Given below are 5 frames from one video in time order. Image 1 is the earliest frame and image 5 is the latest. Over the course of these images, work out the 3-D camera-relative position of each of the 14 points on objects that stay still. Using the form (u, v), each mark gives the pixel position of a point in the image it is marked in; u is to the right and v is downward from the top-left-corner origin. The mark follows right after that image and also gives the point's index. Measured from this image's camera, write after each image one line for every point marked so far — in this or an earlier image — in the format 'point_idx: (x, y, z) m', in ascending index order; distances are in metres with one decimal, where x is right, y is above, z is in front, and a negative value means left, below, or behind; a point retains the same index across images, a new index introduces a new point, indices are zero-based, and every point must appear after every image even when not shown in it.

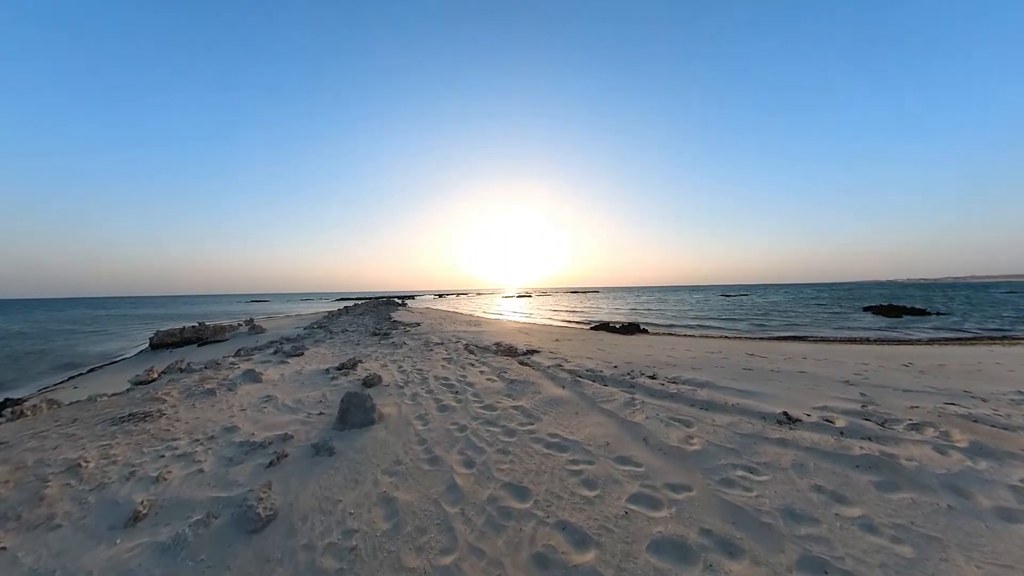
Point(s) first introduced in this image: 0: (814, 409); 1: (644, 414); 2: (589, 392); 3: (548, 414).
0: (+4.6, -1.8, +5.9) m
1: (+1.7, -1.6, +5.0) m
2: (+1.1, -1.6, +5.7) m
3: (+0.4, -1.6, +4.7) m
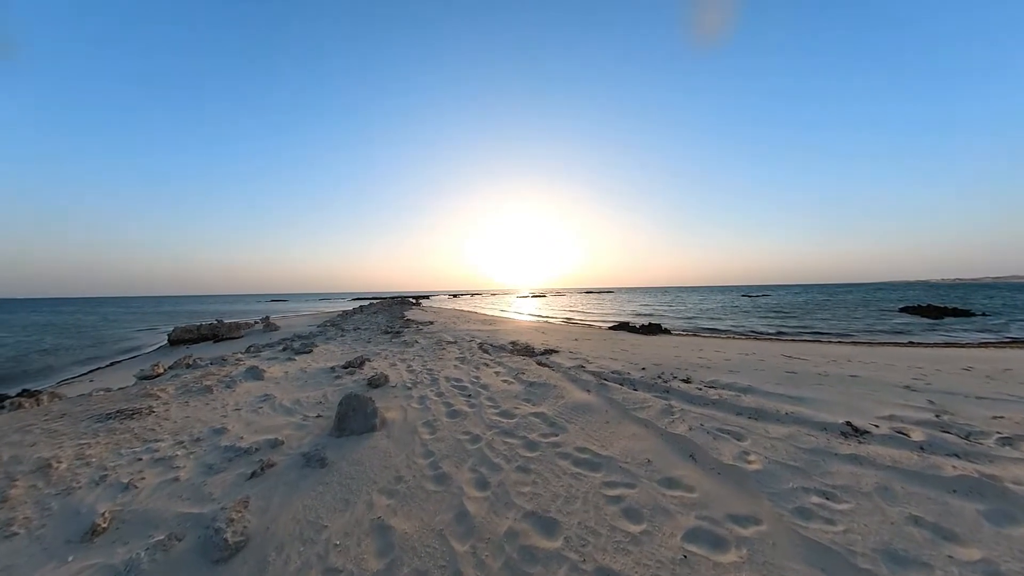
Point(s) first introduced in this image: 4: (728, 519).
0: (+4.9, -1.7, +5.1) m
1: (+2.0, -1.5, +4.3) m
2: (+1.4, -1.5, +5.0) m
3: (+0.7, -1.4, +4.1) m
4: (+1.5, -1.7, +2.8) m
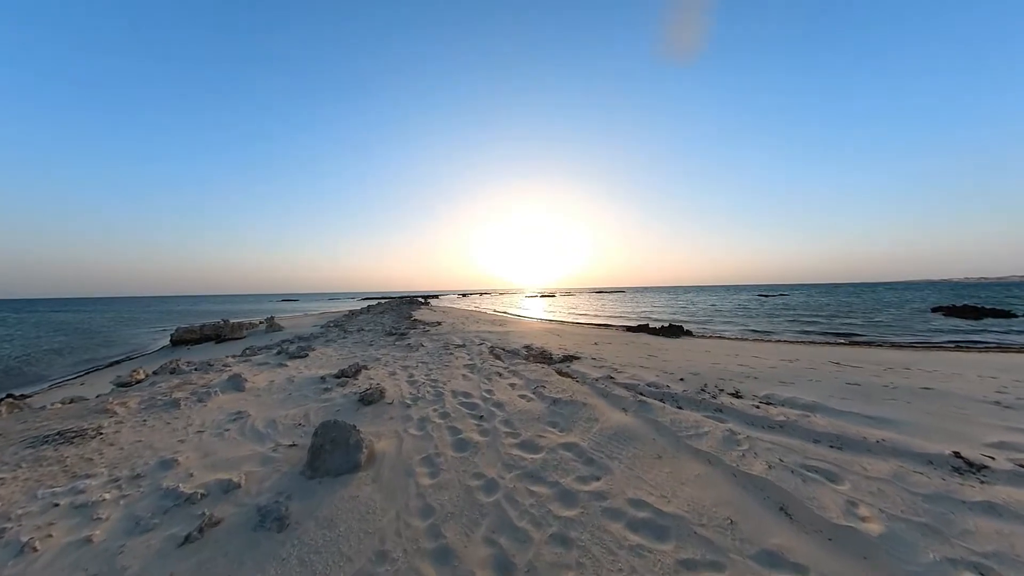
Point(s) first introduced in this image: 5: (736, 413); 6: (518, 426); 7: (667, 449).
0: (+5.1, -1.7, +4.1) m
1: (+2.2, -1.5, +3.3) m
2: (+1.6, -1.4, +4.0) m
3: (+0.9, -1.4, +3.1) m
4: (+1.7, -1.6, +1.8) m
5: (+2.7, -1.5, +4.6) m
6: (+0.1, -1.3, +3.7) m
7: (+1.4, -1.5, +3.5) m
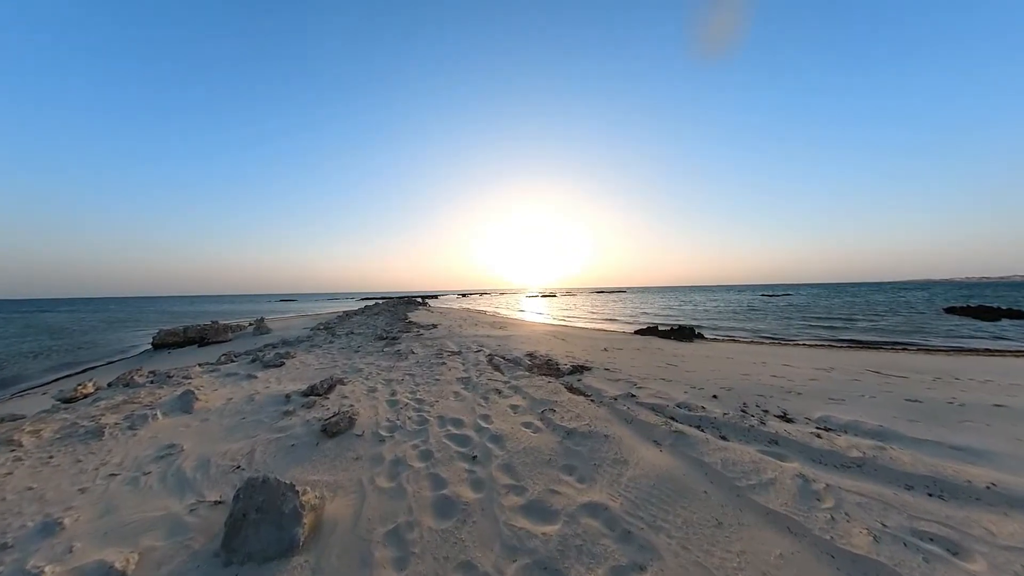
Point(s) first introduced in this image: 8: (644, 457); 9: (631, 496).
0: (+5.1, -1.7, +3.1) m
1: (+2.2, -1.5, +2.4) m
2: (+1.6, -1.4, +3.1) m
3: (+0.9, -1.4, +2.2) m
4: (+1.7, -1.6, +0.9) m
5: (+2.7, -1.5, +3.6) m
6: (+0.1, -1.3, +2.8) m
7: (+1.4, -1.5, +2.5) m
8: (+1.1, -1.4, +3.2) m
9: (+0.8, -1.4, +2.6) m
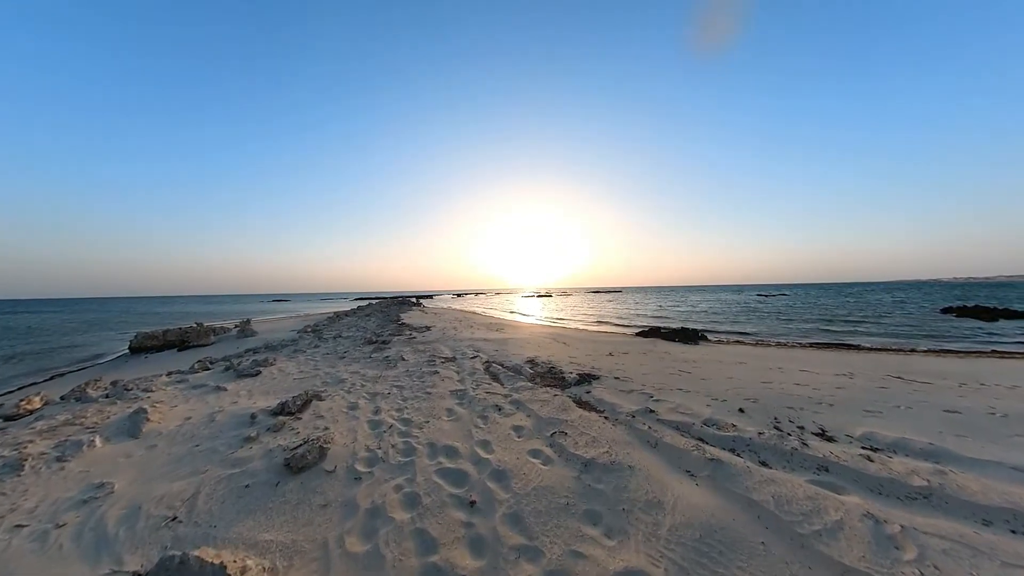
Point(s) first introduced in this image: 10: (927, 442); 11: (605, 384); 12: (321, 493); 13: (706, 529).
0: (+5.2, -1.7, +2.6) m
1: (+2.2, -1.5, +1.8) m
2: (+1.7, -1.4, +2.5) m
3: (+1.0, -1.4, +1.6) m
4: (+1.8, -1.6, +0.3) m
5: (+2.7, -1.5, +3.1) m
6: (+0.1, -1.4, +2.2) m
7: (+1.5, -1.5, +1.9) m
8: (+1.2, -1.4, +2.7) m
9: (+0.9, -1.4, +2.1) m
10: (+4.5, -1.6, +4.1) m
11: (+1.3, -1.3, +5.3) m
12: (-1.3, -1.4, +2.6) m
13: (+1.2, -1.4, +2.4) m
